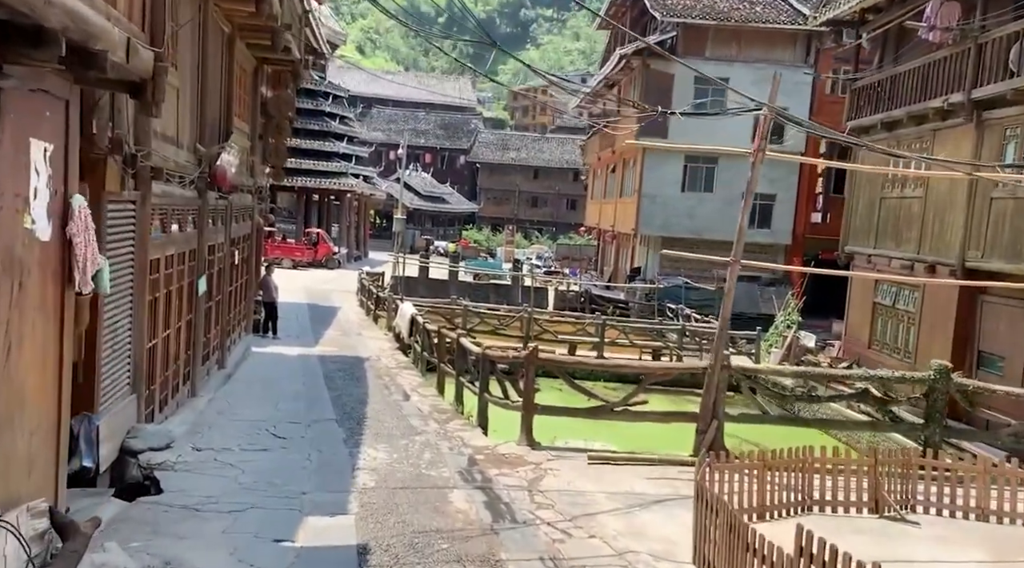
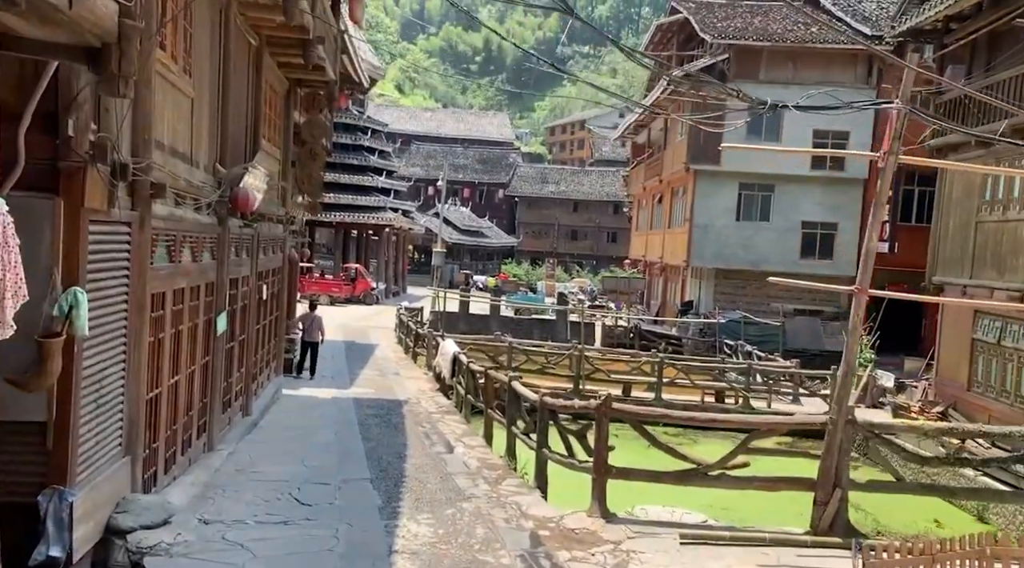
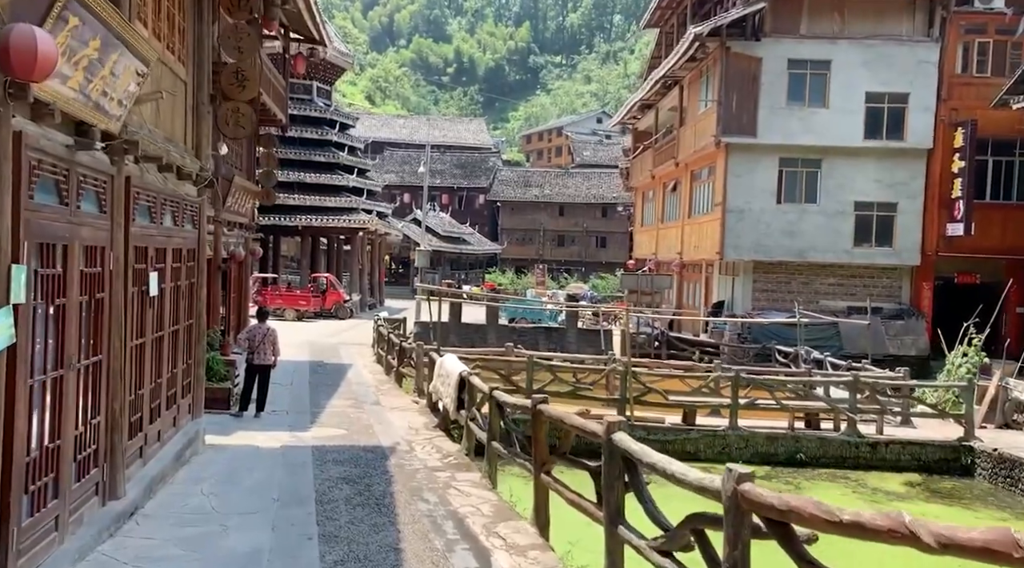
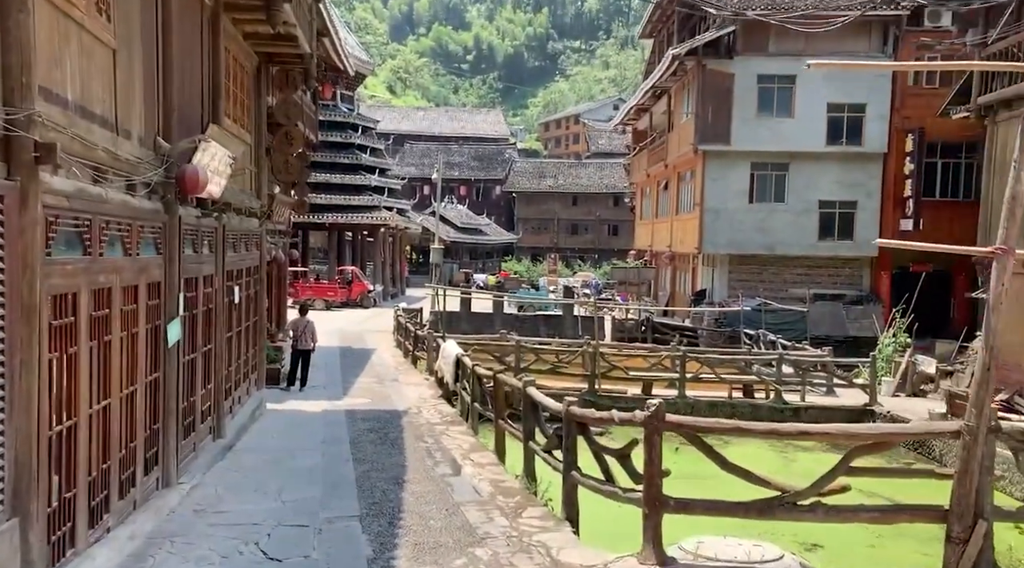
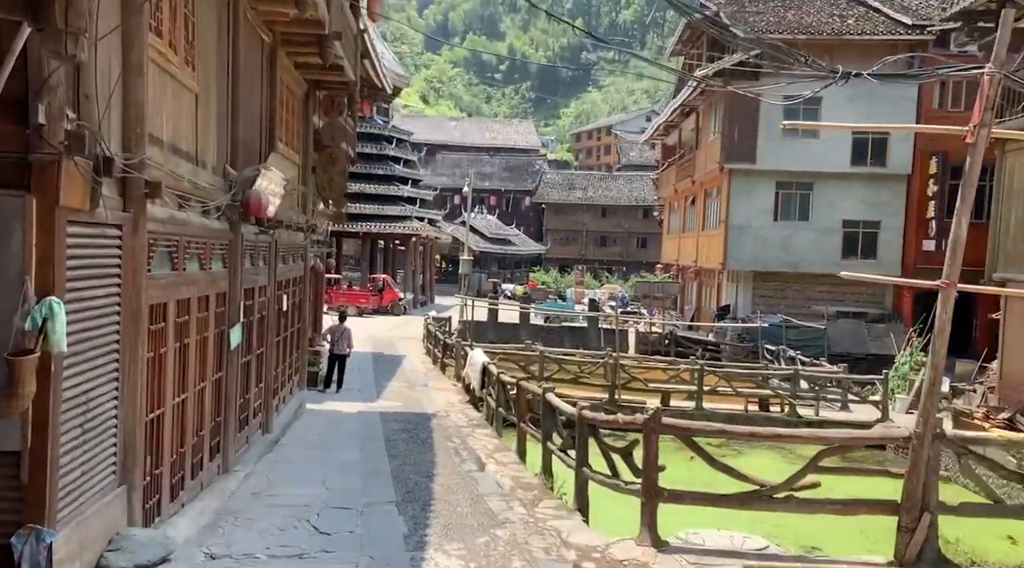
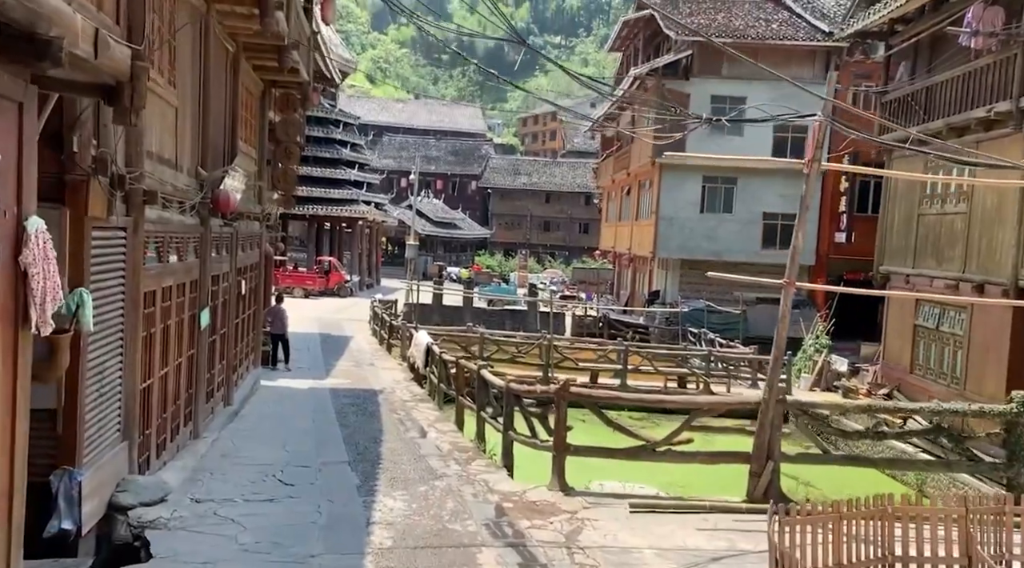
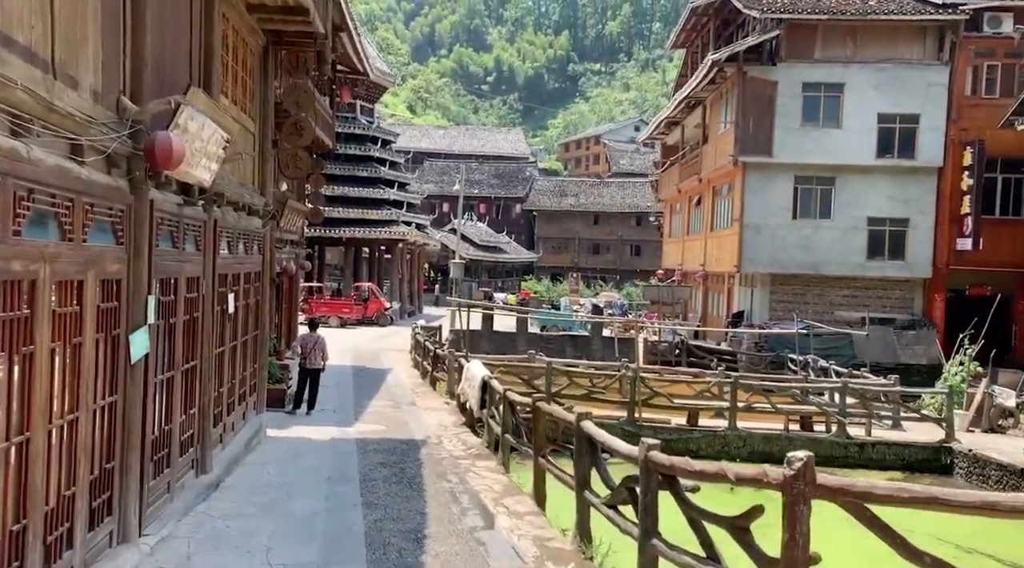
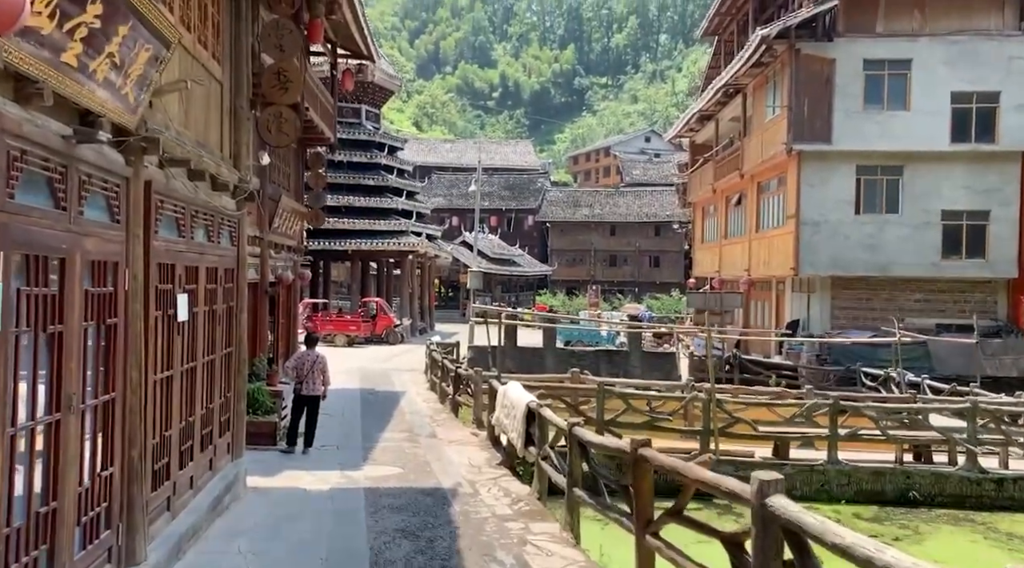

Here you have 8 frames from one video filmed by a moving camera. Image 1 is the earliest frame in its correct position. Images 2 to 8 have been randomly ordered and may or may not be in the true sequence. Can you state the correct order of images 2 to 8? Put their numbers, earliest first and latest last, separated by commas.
6, 2, 5, 4, 7, 3, 8
